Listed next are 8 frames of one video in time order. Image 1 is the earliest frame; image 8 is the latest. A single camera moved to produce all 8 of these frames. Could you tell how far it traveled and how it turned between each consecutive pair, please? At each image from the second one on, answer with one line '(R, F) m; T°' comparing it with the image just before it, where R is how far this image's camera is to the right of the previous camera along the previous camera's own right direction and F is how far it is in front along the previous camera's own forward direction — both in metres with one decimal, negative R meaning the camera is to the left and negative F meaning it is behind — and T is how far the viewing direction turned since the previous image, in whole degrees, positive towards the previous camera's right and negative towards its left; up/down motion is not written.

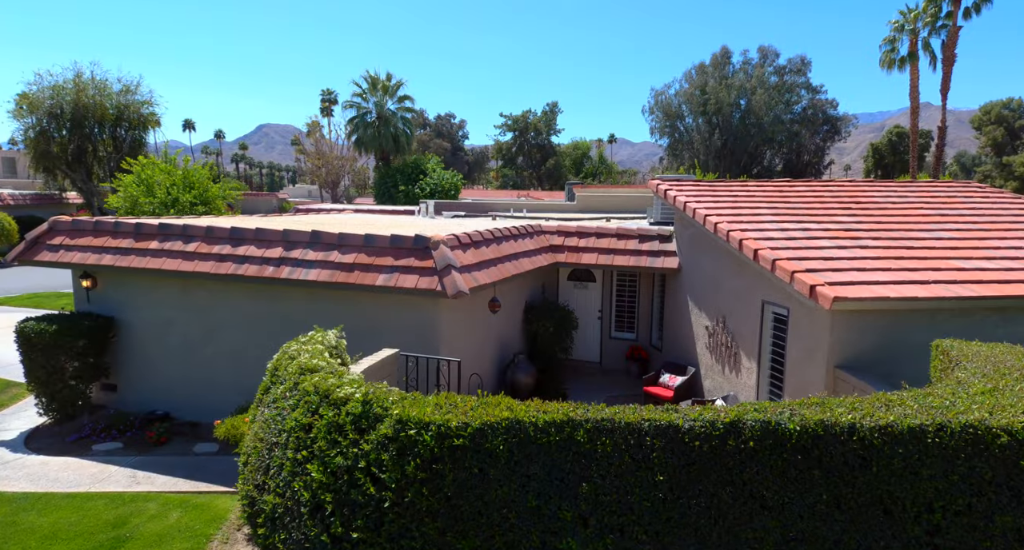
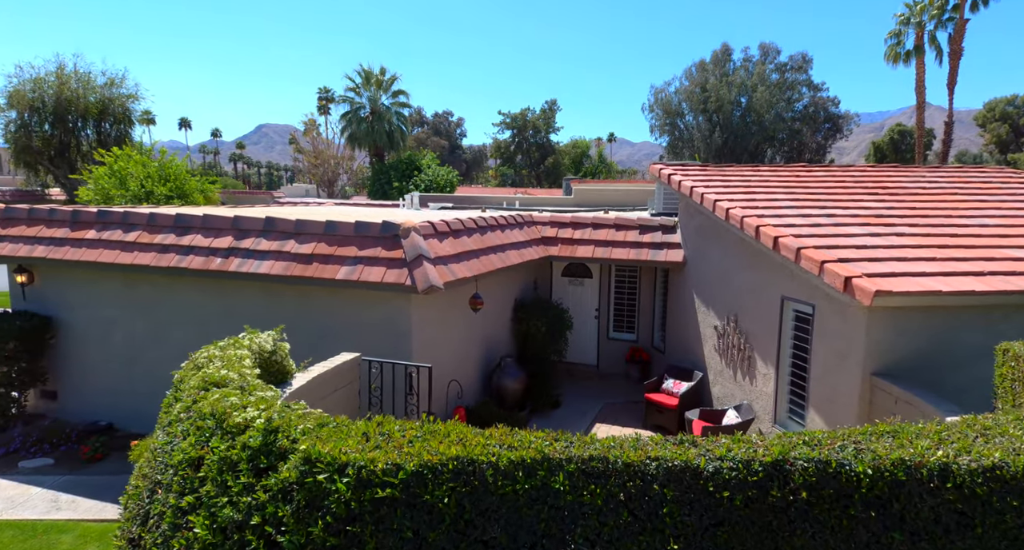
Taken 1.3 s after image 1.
(+0.2, +1.2) m; 0°
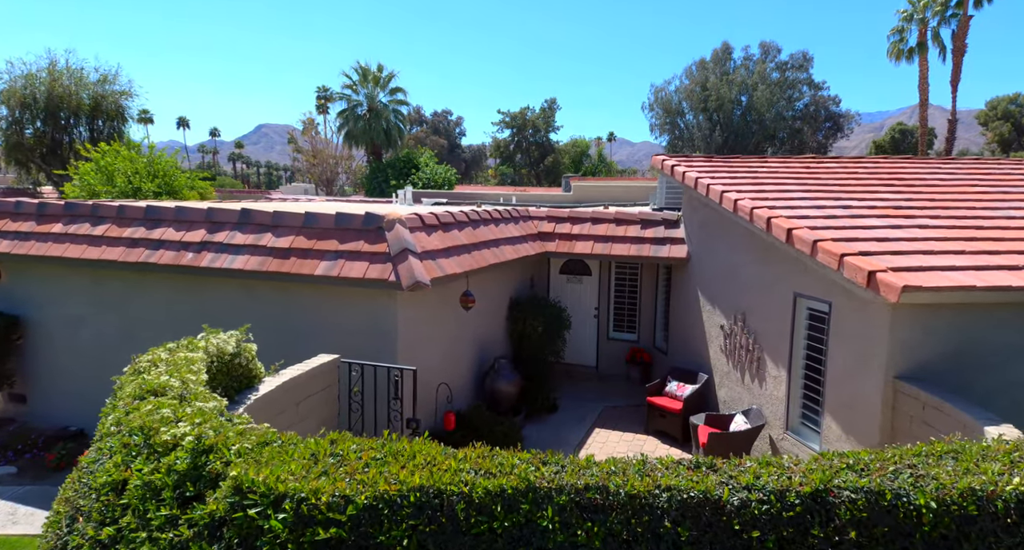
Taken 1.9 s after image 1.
(+0.1, +0.5) m; 0°
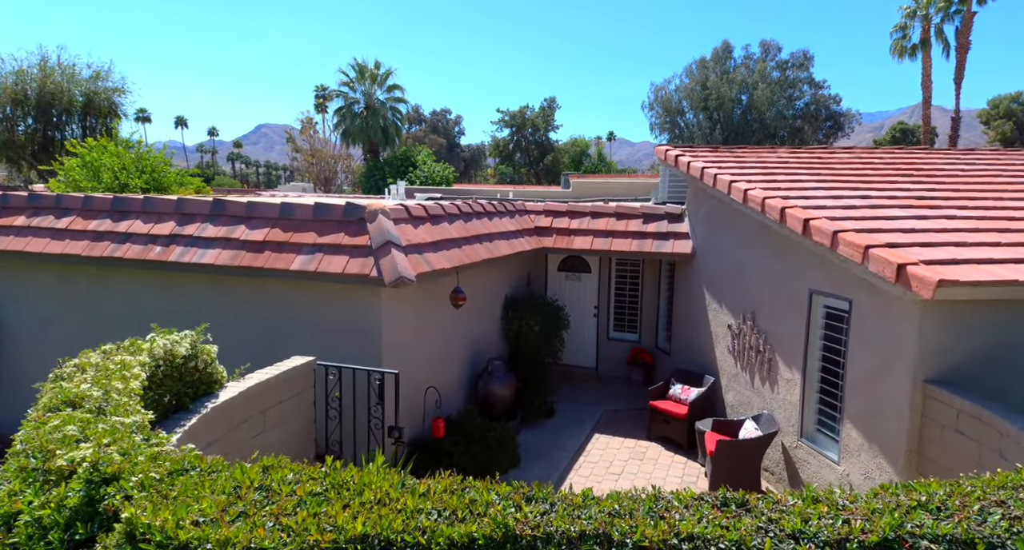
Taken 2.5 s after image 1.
(+0.1, +0.6) m; 0°
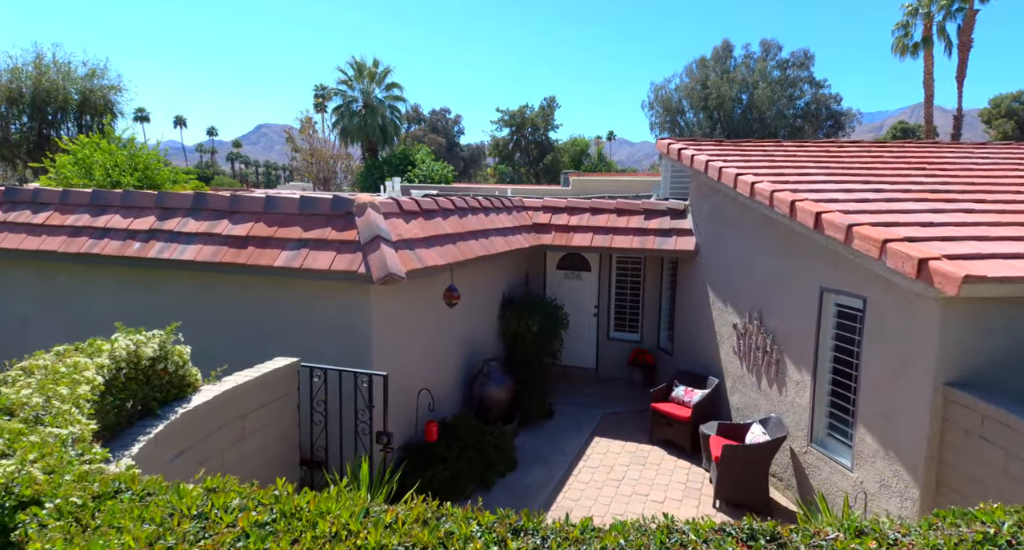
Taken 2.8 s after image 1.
(0.0, +0.3) m; 0°
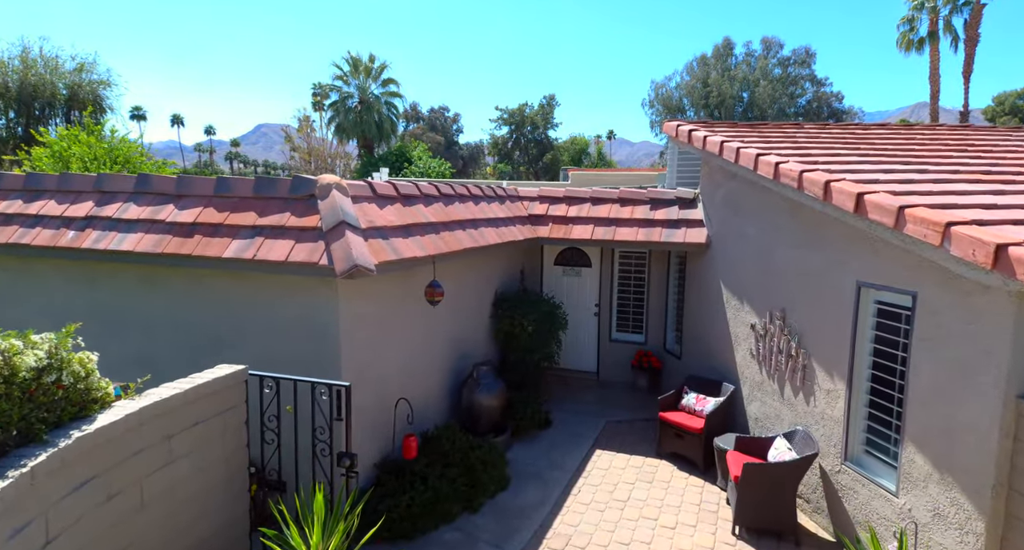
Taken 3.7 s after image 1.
(+0.1, +0.9) m; 0°
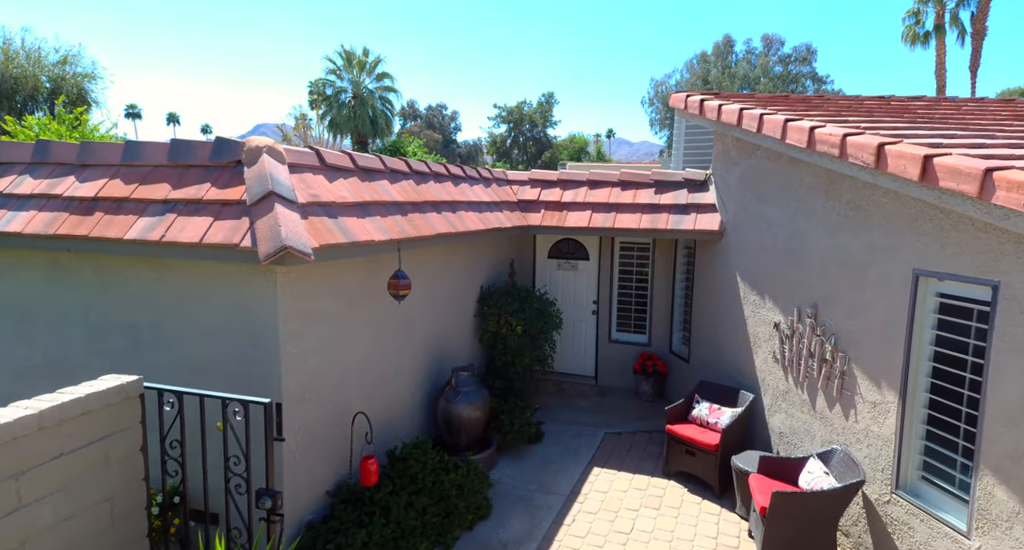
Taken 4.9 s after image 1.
(+0.2, +1.1) m; 0°
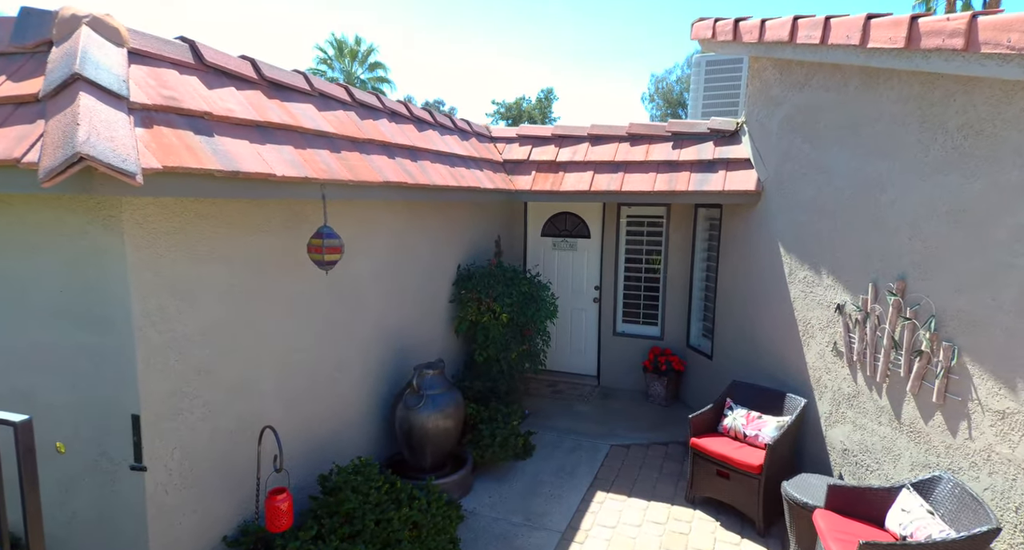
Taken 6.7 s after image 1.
(+0.2, +1.5) m; 0°
